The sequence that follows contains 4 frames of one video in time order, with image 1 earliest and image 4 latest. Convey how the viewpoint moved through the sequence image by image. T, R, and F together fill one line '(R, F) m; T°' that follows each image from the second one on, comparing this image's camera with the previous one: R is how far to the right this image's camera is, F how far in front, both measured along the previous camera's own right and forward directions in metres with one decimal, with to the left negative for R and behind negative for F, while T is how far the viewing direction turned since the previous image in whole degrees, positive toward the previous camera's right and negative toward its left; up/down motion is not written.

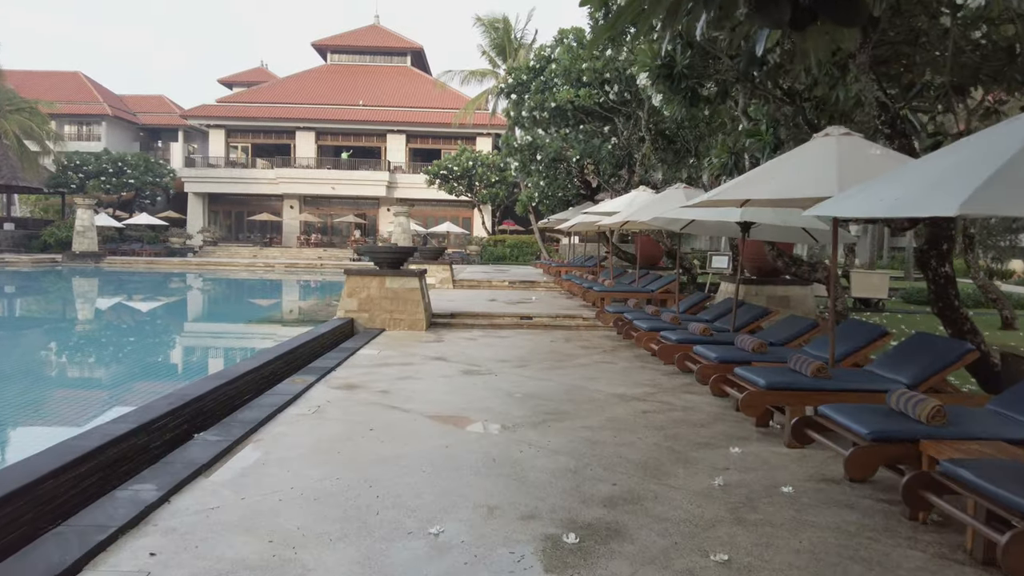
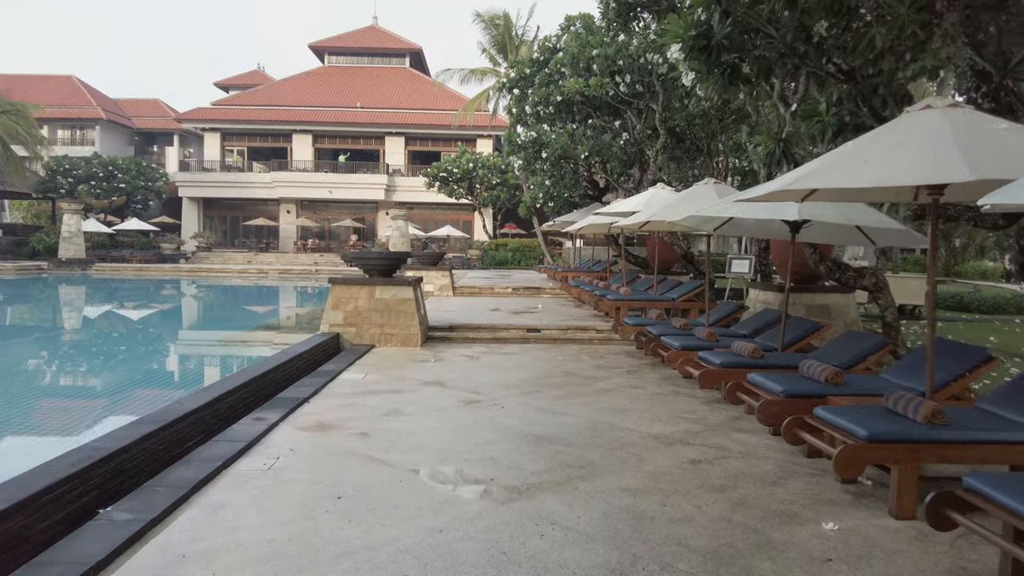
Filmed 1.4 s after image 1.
(-0.1, +1.0) m; 0°
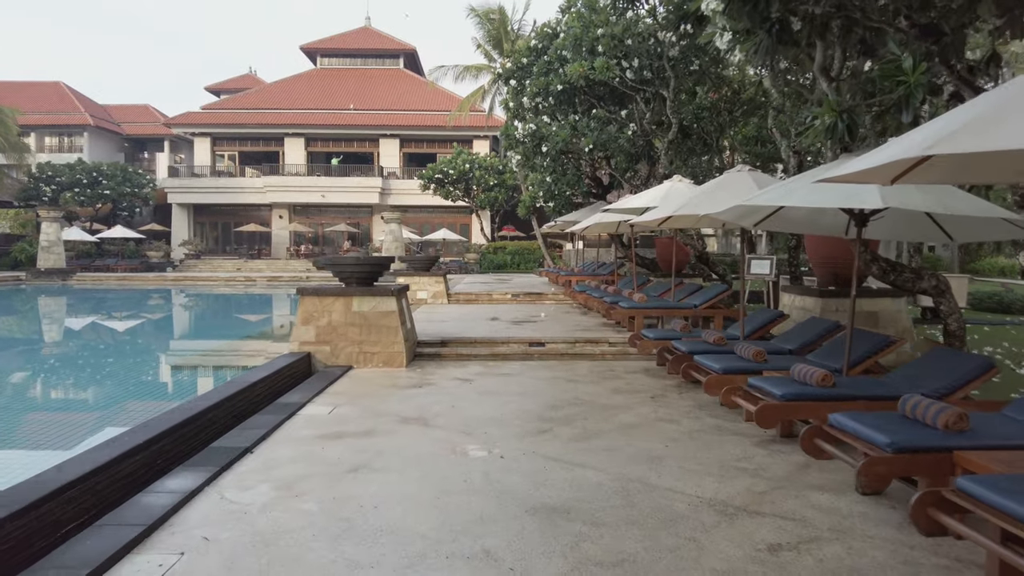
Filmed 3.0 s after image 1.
(0.0, +1.1) m; 0°
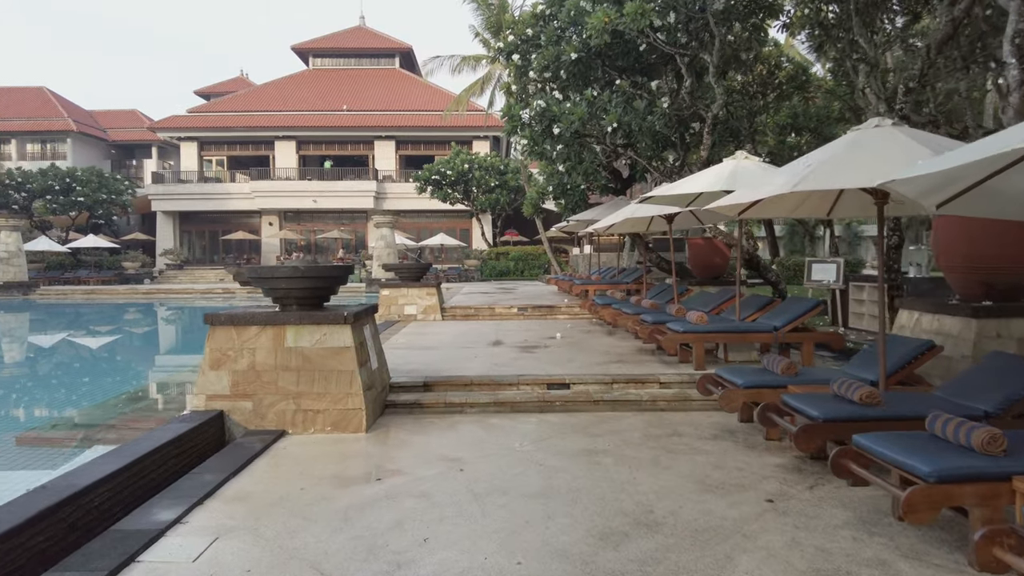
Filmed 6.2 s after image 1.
(-0.1, +2.3) m; 0°
